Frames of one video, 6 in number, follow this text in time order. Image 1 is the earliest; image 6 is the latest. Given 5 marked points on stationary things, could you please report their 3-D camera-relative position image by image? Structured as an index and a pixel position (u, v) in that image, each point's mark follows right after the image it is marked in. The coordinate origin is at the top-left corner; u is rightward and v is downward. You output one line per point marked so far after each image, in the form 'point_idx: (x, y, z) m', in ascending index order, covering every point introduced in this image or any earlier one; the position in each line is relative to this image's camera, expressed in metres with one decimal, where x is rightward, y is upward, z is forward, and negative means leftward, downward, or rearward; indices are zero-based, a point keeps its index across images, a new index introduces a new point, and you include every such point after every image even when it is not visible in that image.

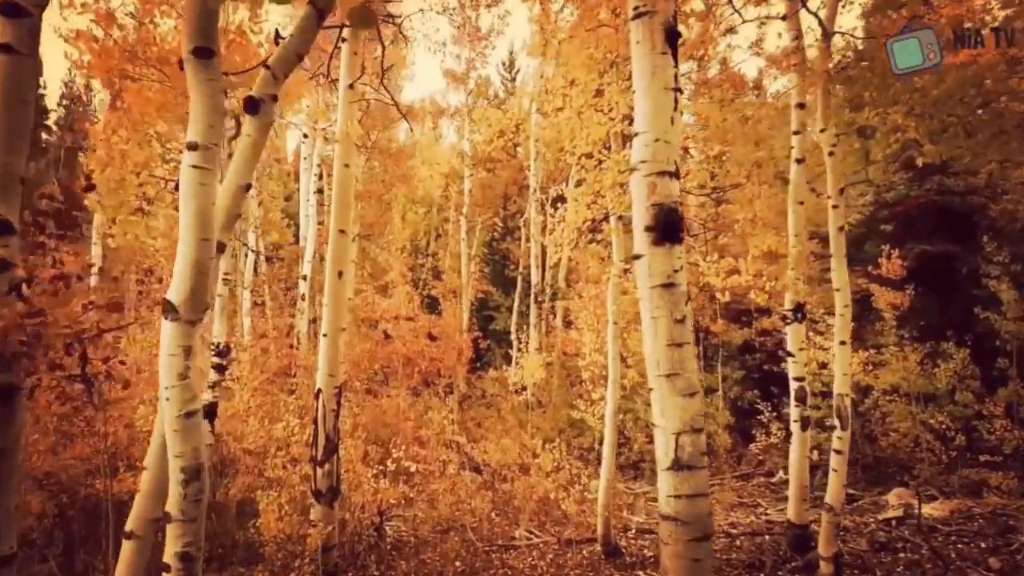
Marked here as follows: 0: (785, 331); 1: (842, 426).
0: (+3.4, -0.5, +7.9) m
1: (+3.5, -1.5, +6.8) m
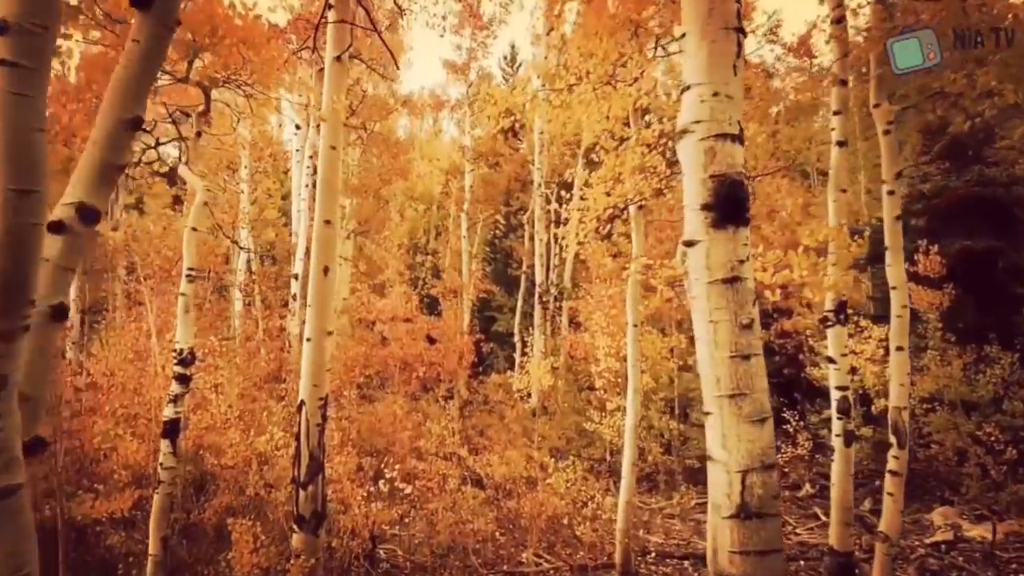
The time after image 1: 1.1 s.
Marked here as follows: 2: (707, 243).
0: (+3.4, -0.5, +7.1) m
1: (+3.5, -1.4, +5.9) m
2: (+0.9, +0.2, +3.0) m
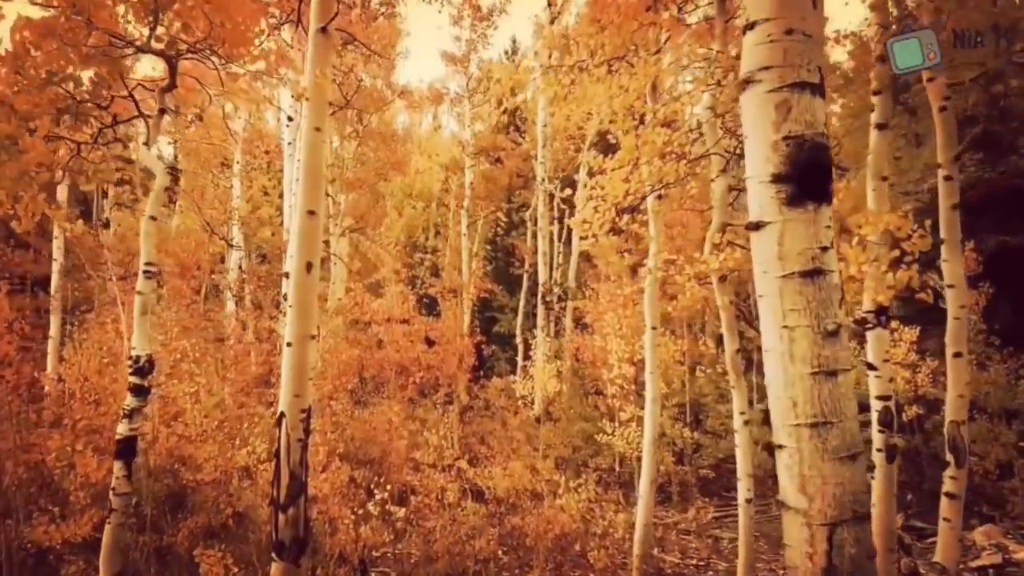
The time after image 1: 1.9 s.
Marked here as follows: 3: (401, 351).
0: (+3.5, -0.5, +6.4) m
1: (+3.6, -1.4, +5.2) m
2: (+1.0, +0.2, +2.3) m
3: (-2.2, -1.2, +12.4) m
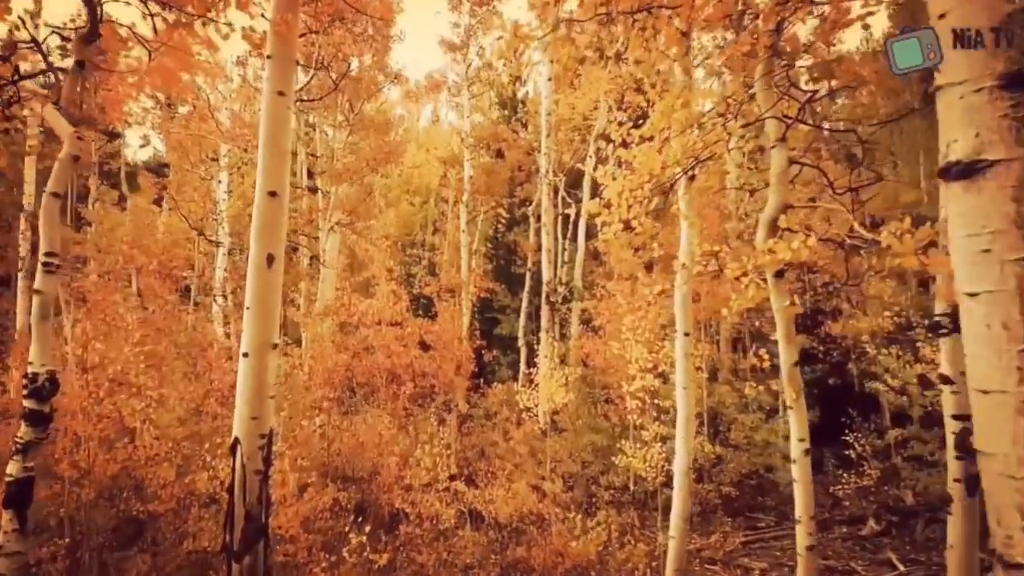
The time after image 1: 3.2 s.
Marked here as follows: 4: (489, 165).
0: (+3.5, -0.5, +5.3) m
1: (+3.6, -1.4, +4.2) m
2: (+1.0, +0.2, +1.3) m
3: (-2.1, -1.2, +11.4) m
4: (-0.6, +3.3, +17.1) m
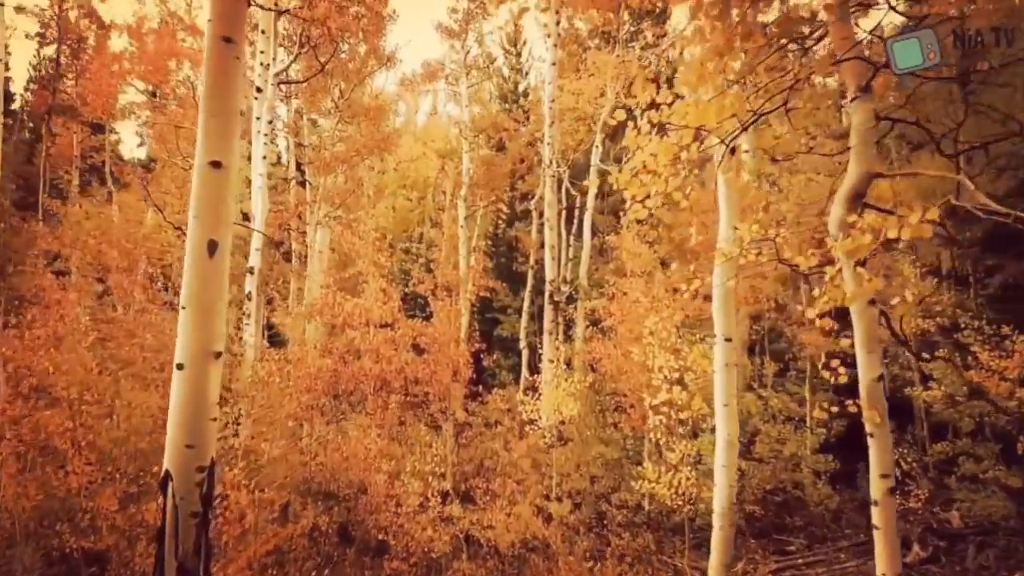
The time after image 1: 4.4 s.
0: (+3.6, -0.4, +4.4) m
1: (+3.7, -1.4, +3.2) m
2: (+1.0, +0.3, +0.3) m
3: (-2.1, -1.2, +10.4) m
4: (-0.6, +3.3, +16.1) m
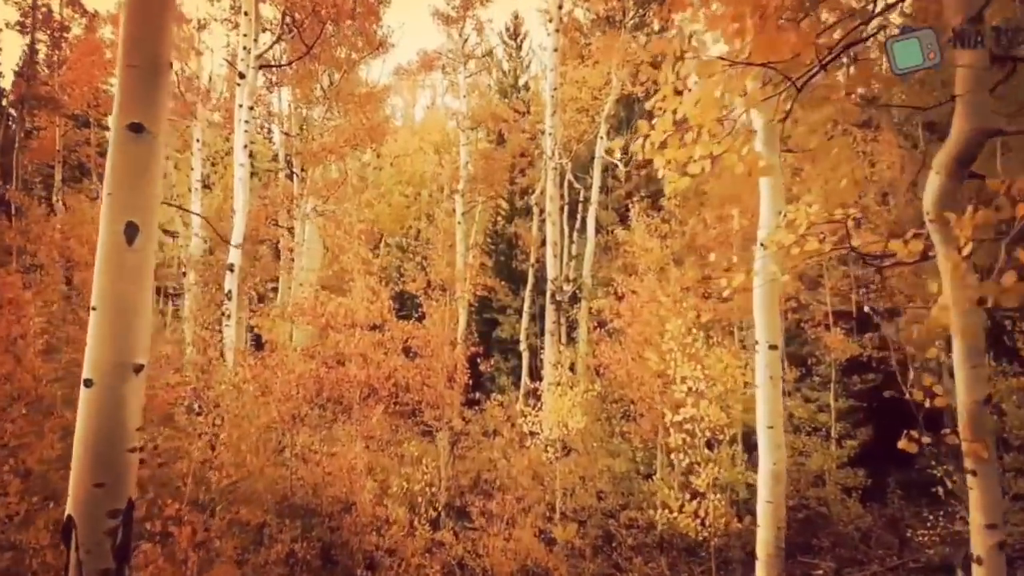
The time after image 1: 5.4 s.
0: (+3.5, -0.4, +3.6) m
1: (+3.6, -1.3, +2.4) m
2: (+1.0, +0.3, -0.5) m
3: (-2.1, -1.2, +9.6) m
4: (-0.6, +3.3, +15.4) m
